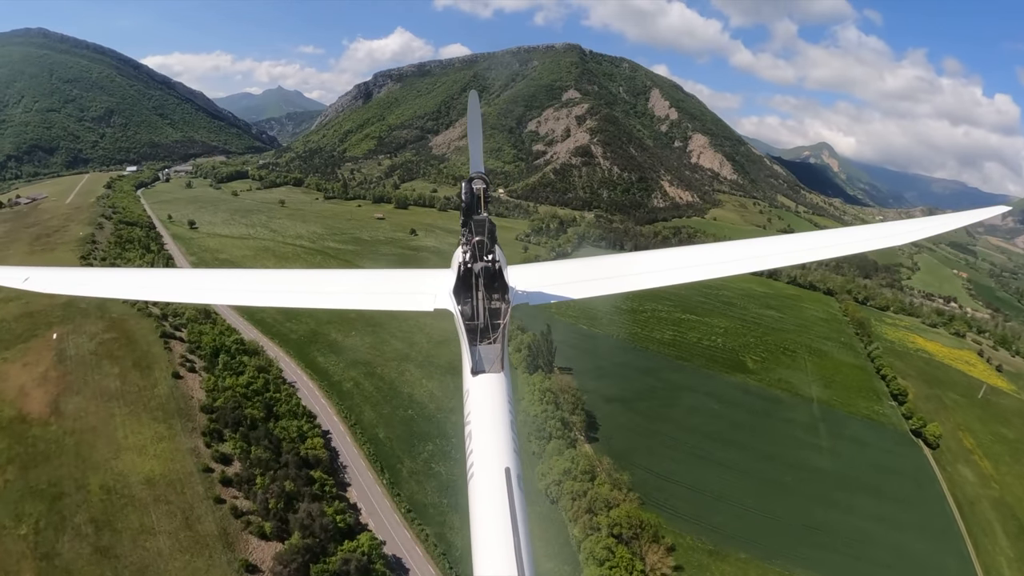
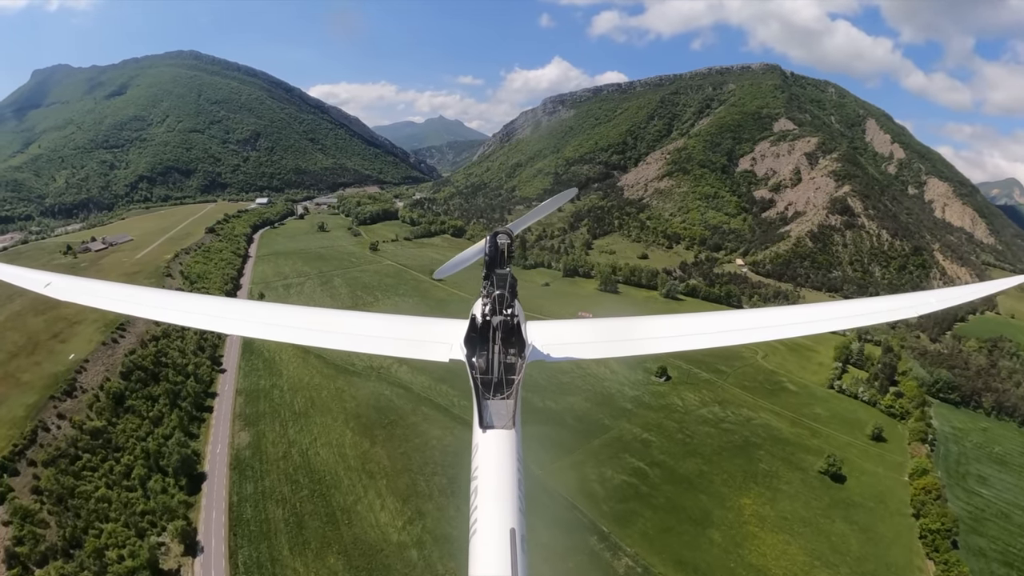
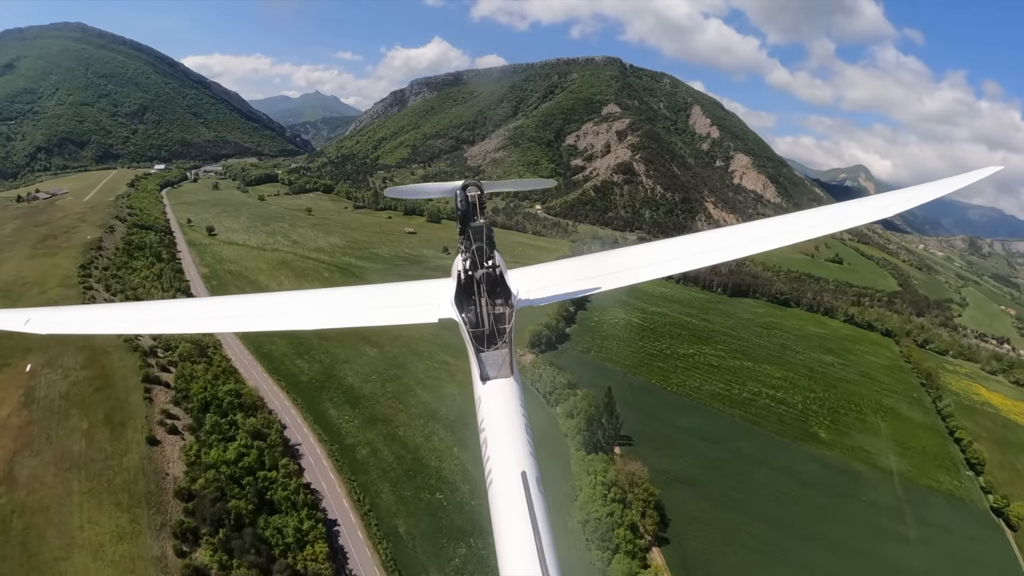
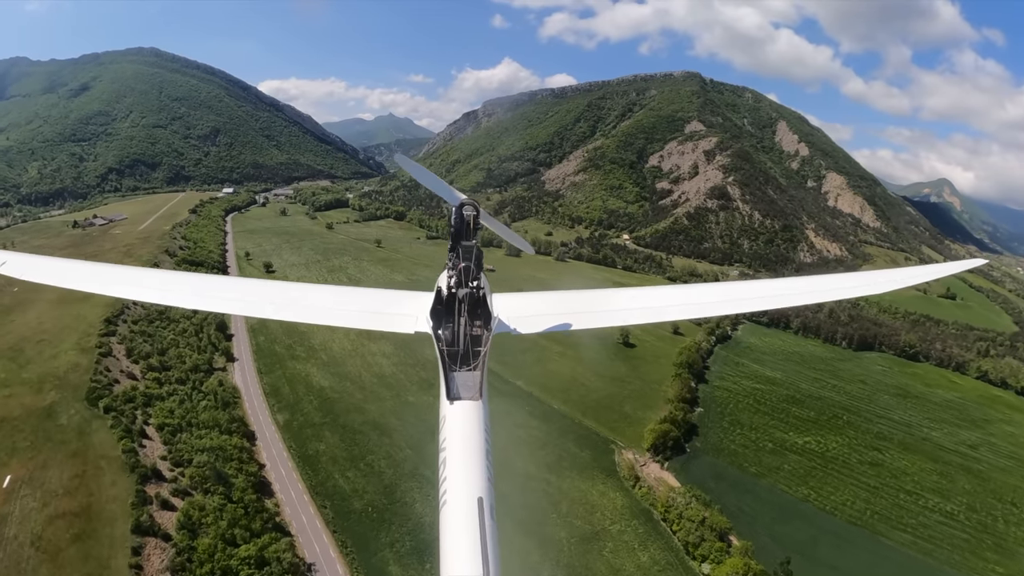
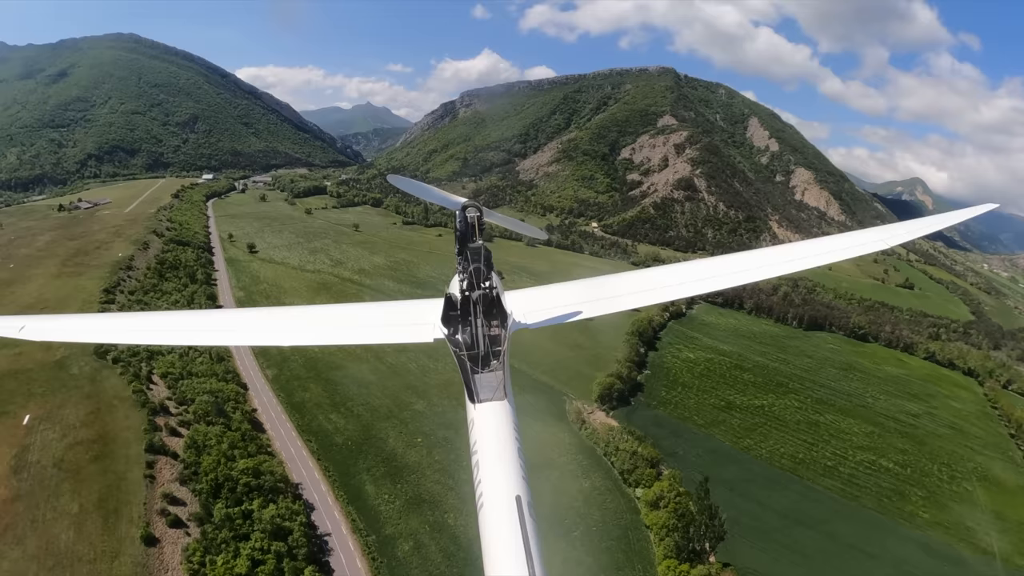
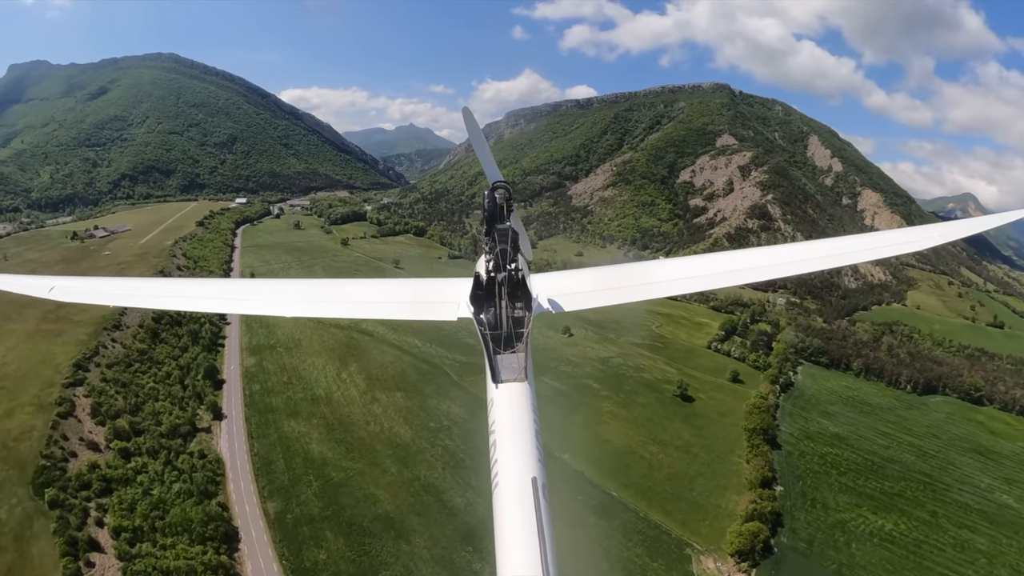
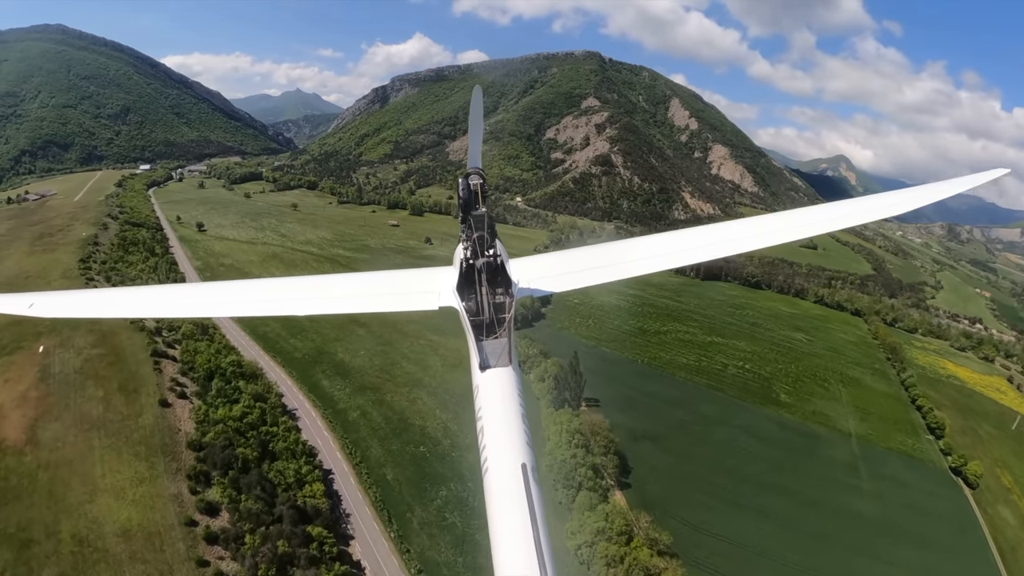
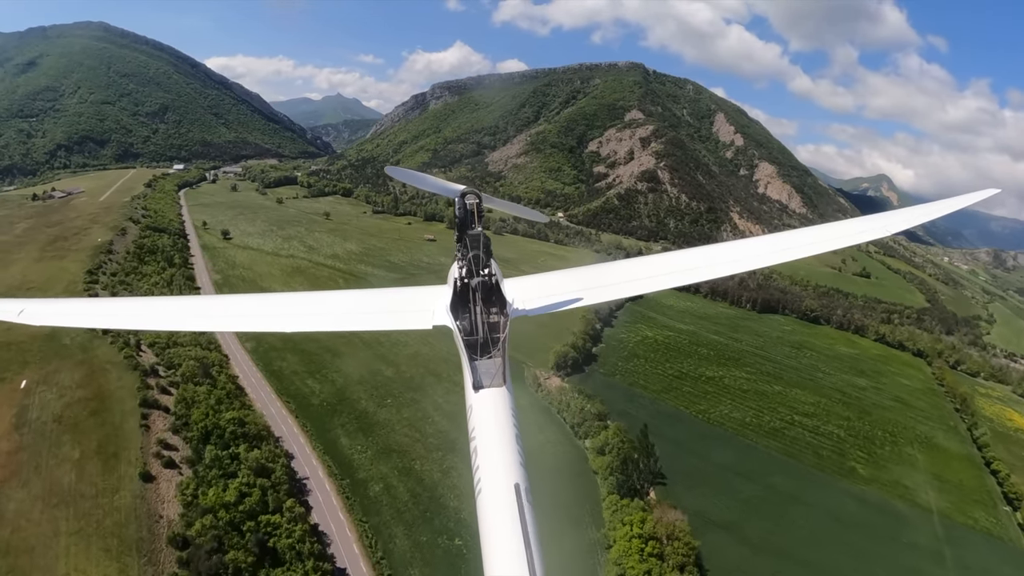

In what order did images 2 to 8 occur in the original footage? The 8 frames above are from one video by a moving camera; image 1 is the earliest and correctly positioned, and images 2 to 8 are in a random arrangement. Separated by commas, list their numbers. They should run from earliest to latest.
7, 3, 8, 5, 4, 6, 2
